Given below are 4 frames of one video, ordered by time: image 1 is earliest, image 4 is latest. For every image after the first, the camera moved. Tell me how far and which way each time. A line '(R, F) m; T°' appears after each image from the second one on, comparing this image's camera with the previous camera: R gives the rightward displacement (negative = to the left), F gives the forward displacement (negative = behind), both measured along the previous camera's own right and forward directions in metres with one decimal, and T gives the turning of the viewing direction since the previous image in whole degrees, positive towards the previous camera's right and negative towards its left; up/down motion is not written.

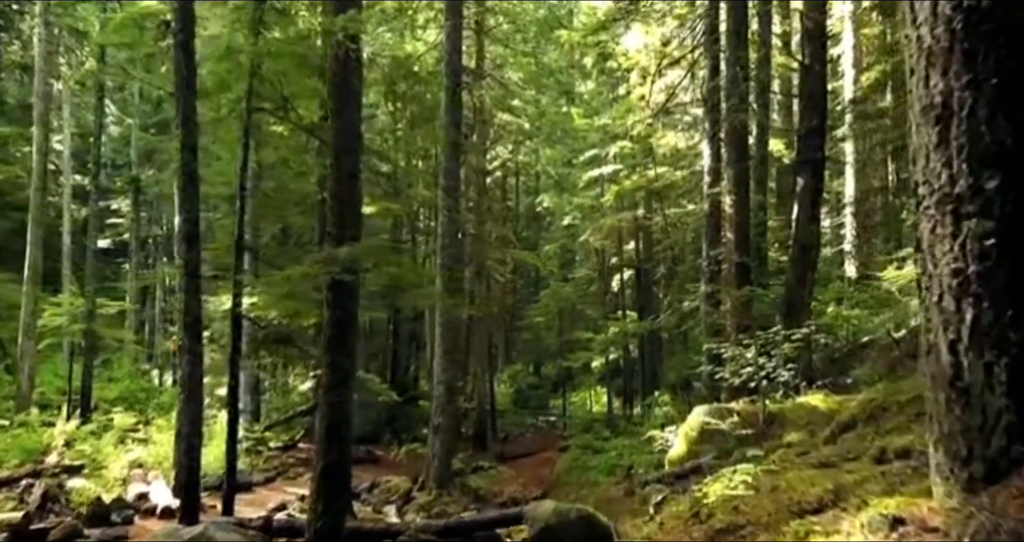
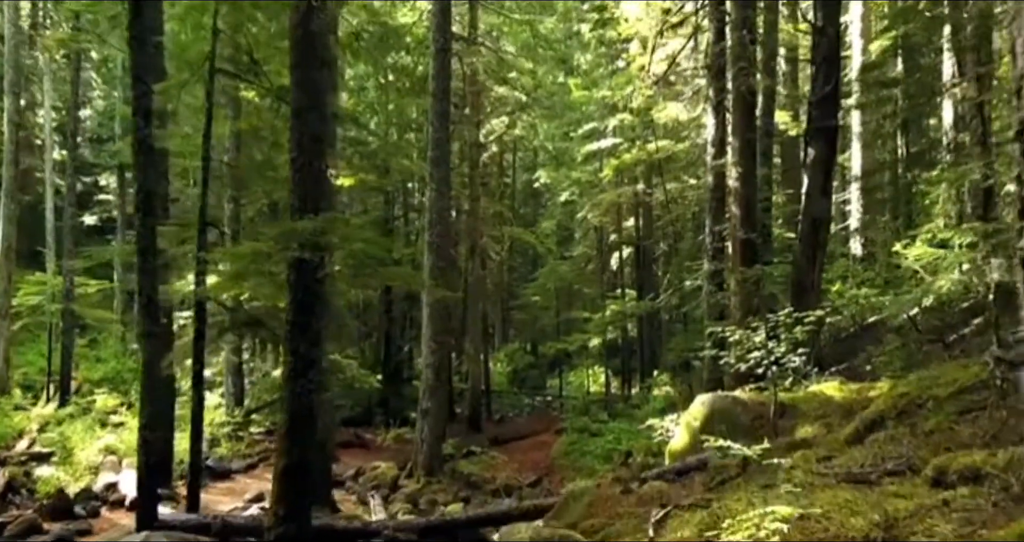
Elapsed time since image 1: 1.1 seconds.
(+0.2, +0.9) m; 0°
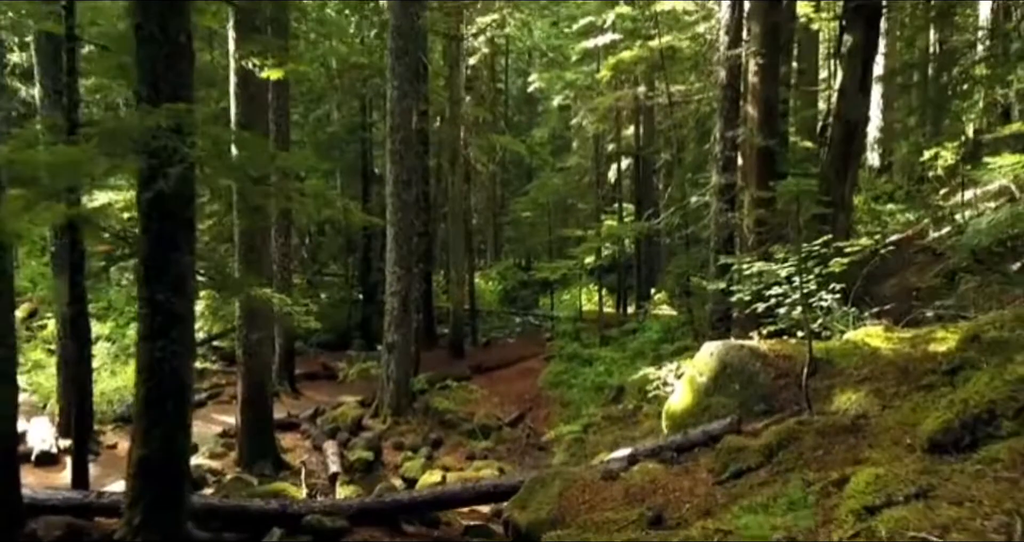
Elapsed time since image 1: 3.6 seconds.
(+0.5, +2.3) m; 0°
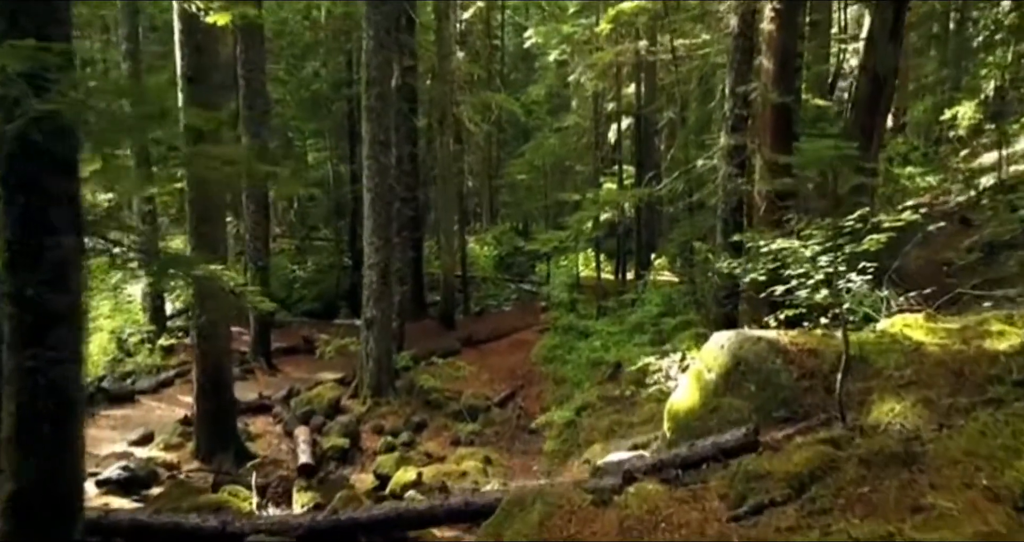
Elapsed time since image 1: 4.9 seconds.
(+0.2, +1.2) m; 0°
